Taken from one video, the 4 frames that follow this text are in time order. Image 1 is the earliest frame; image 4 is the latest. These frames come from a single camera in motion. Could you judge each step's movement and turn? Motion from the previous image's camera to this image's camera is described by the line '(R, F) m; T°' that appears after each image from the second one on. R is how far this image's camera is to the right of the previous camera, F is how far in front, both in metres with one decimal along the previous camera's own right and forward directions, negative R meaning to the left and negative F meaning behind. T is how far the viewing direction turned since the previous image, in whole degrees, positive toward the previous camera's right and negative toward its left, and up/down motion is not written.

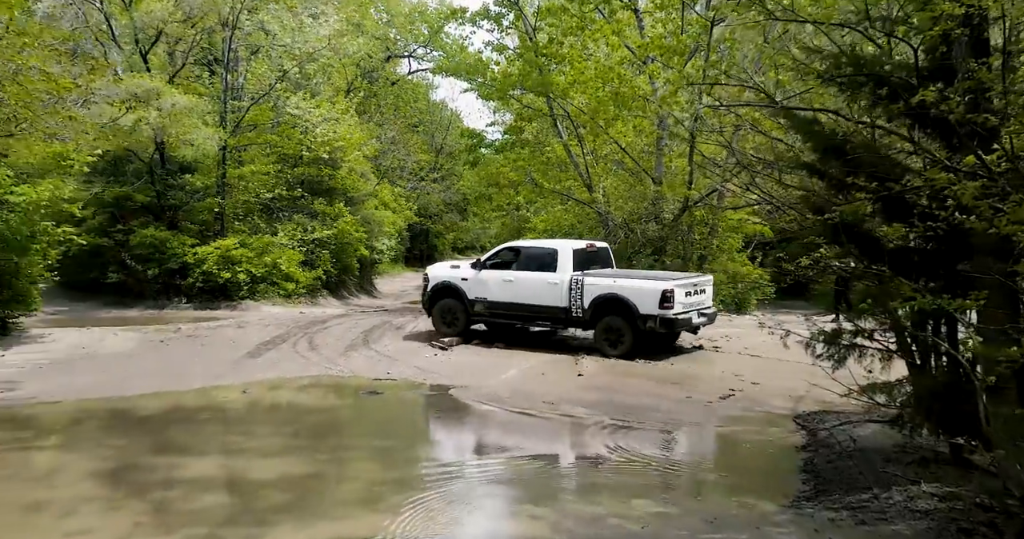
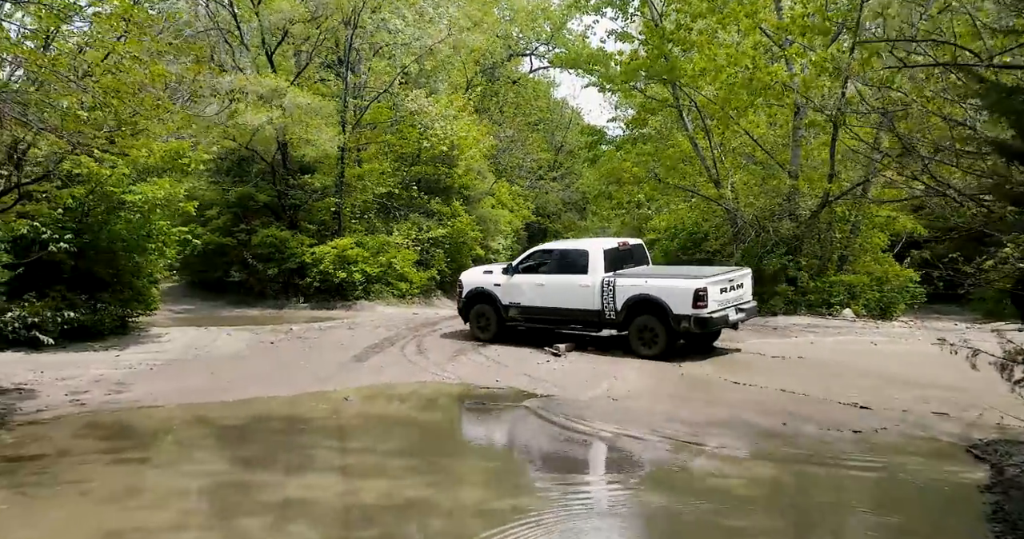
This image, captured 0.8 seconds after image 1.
(0.0, +1.1) m; -10°
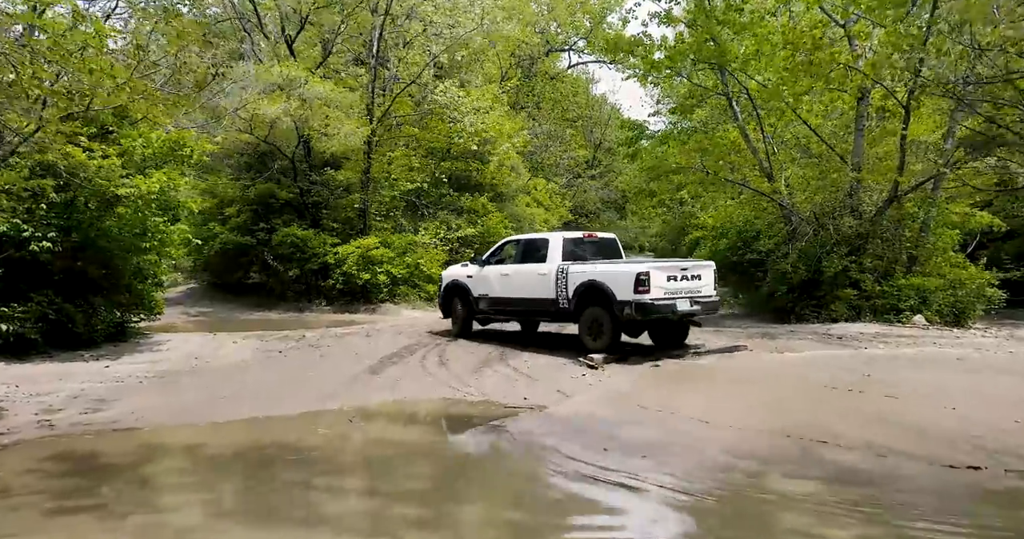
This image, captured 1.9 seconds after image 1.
(+0.1, +1.3) m; -3°
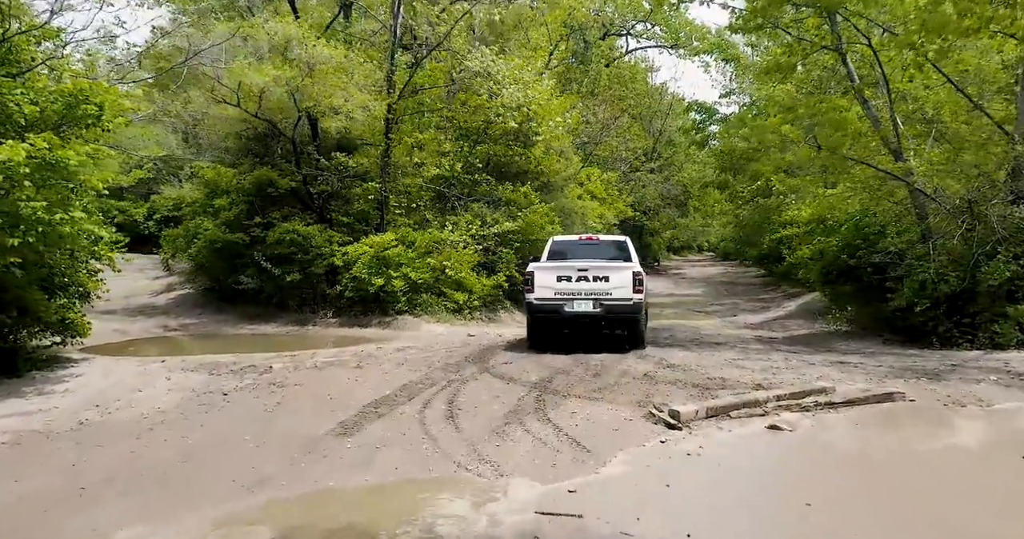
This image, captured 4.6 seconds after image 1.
(+0.1, +3.5) m; -4°
